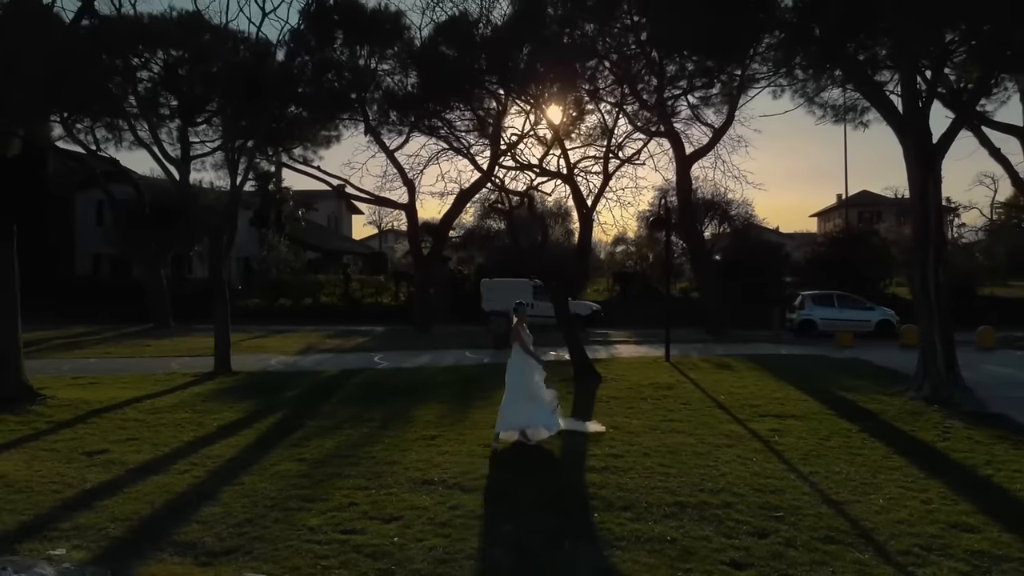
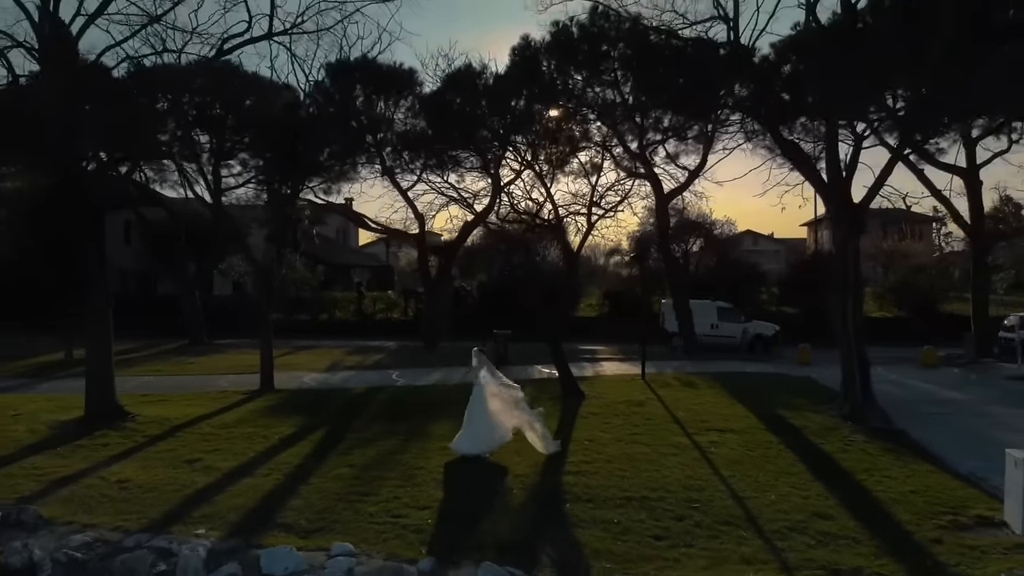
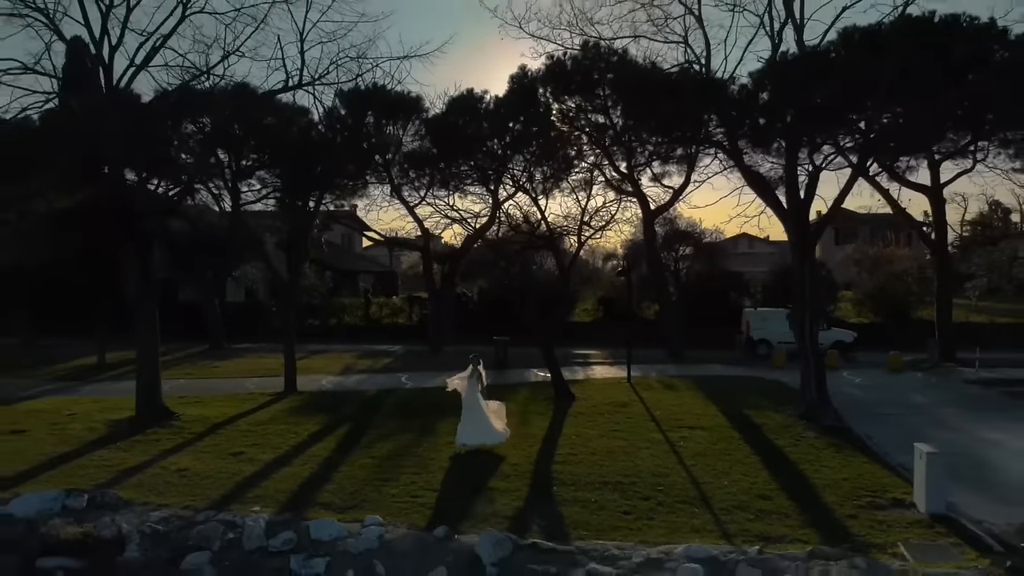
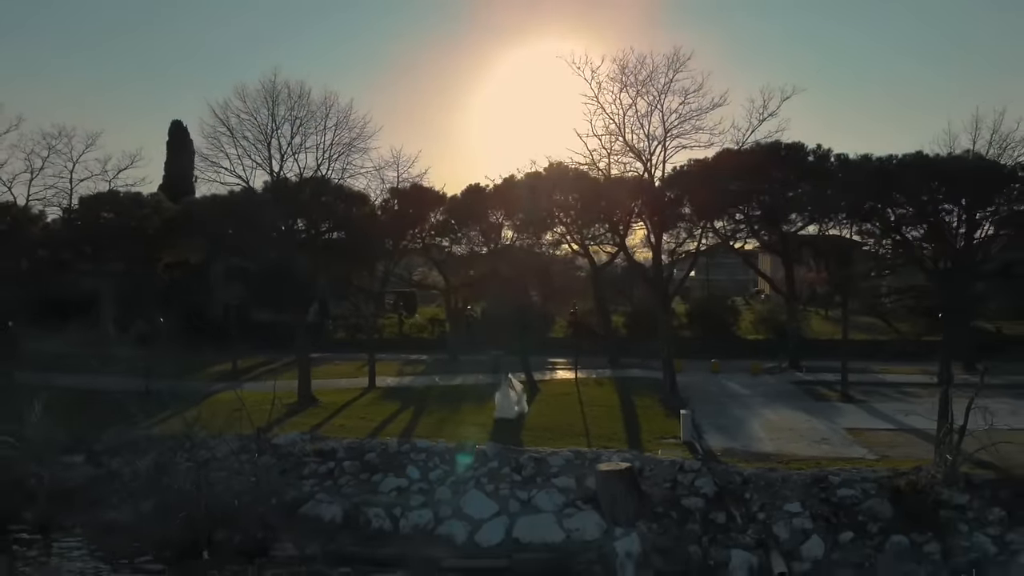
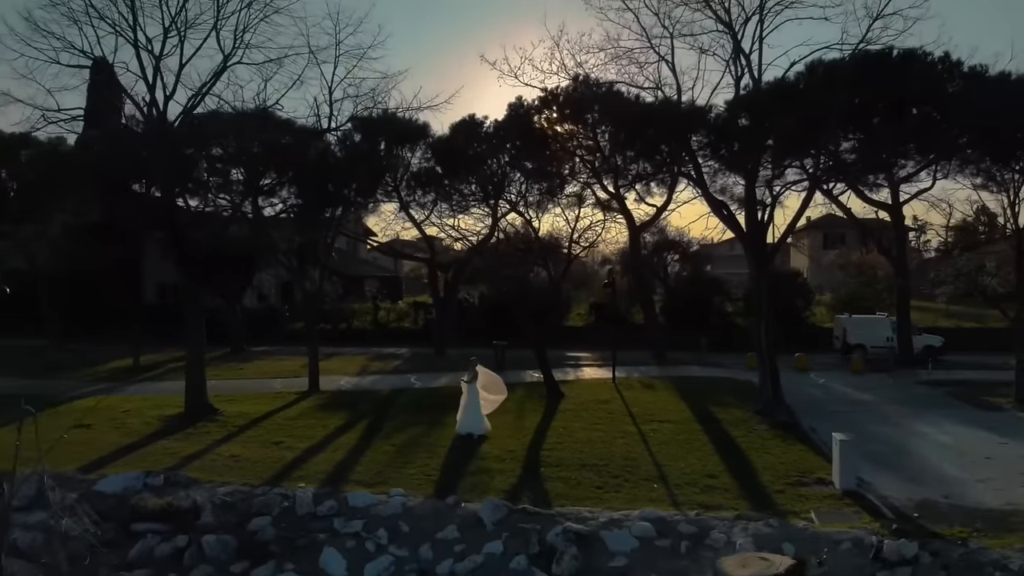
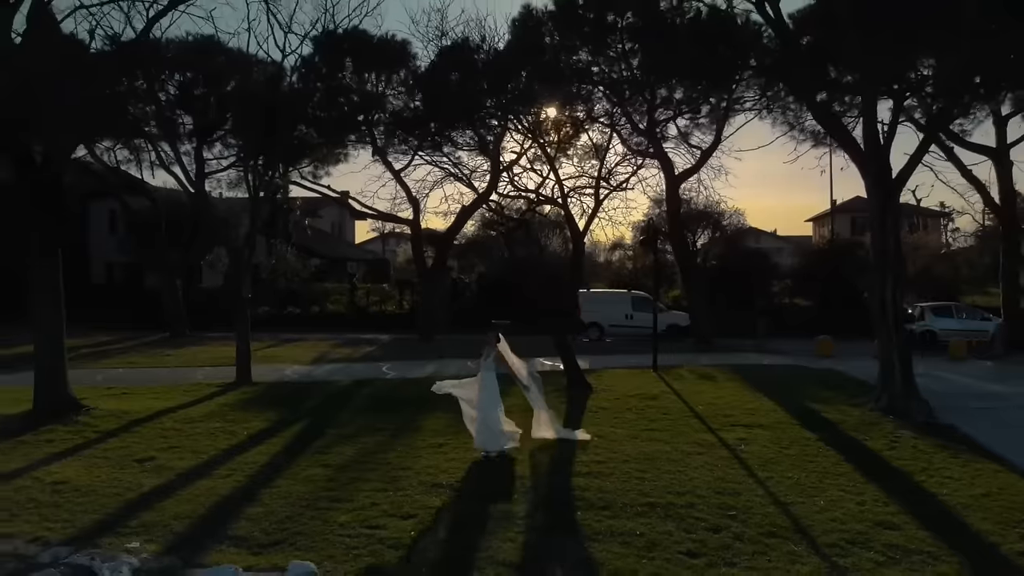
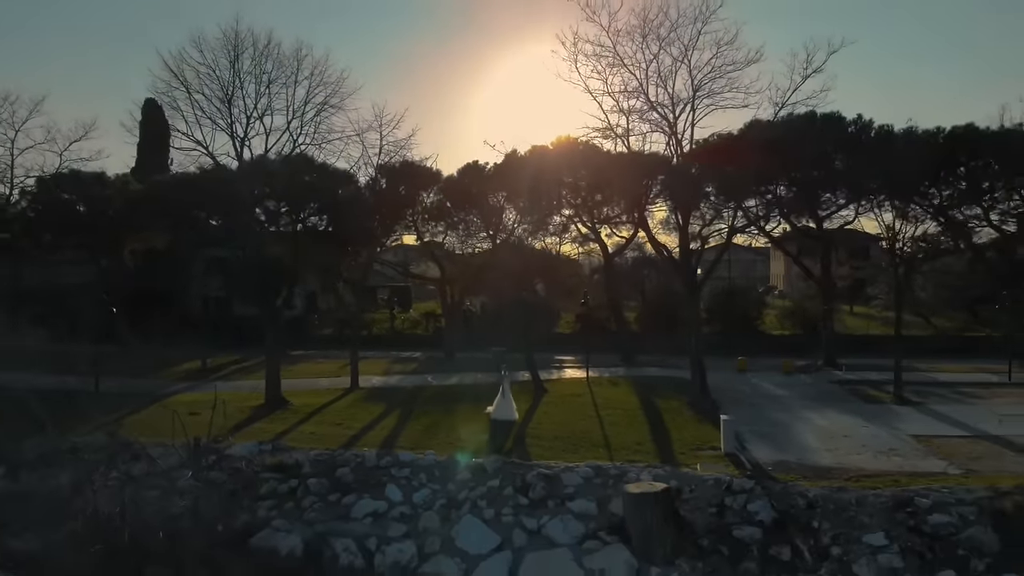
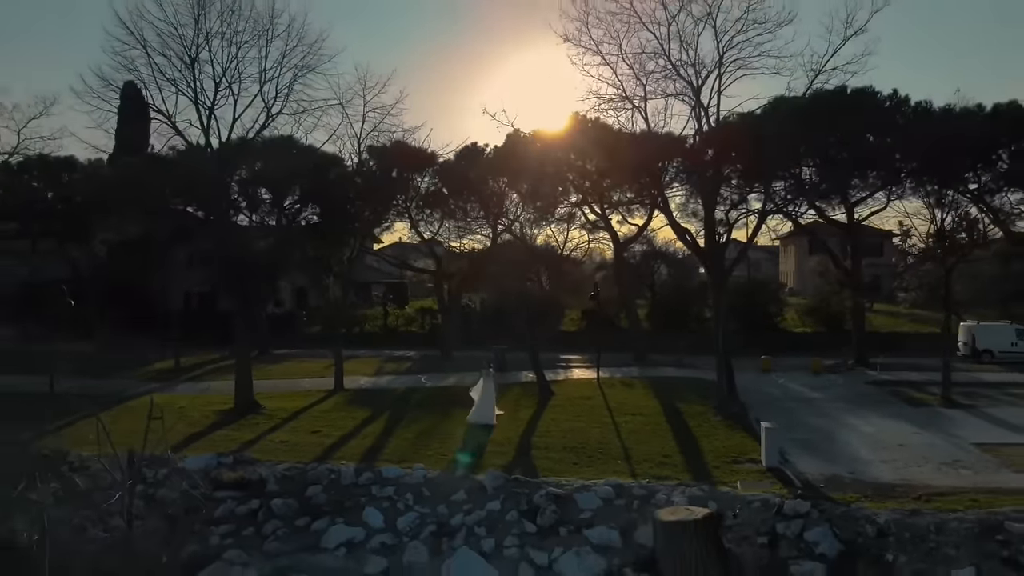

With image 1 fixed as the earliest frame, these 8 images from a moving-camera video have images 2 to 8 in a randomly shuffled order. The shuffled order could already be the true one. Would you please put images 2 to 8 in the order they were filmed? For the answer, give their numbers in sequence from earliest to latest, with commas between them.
6, 2, 3, 5, 8, 7, 4
